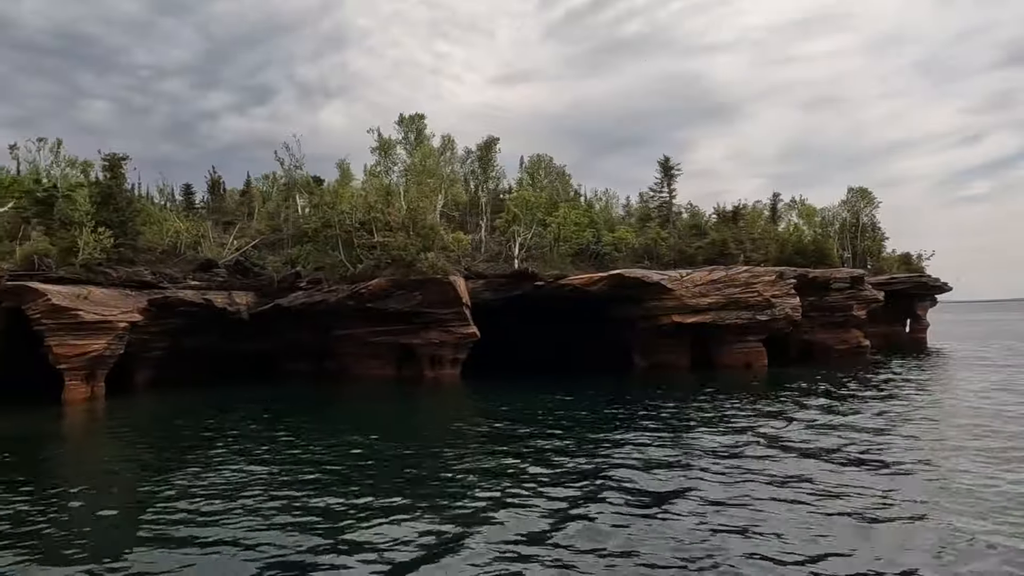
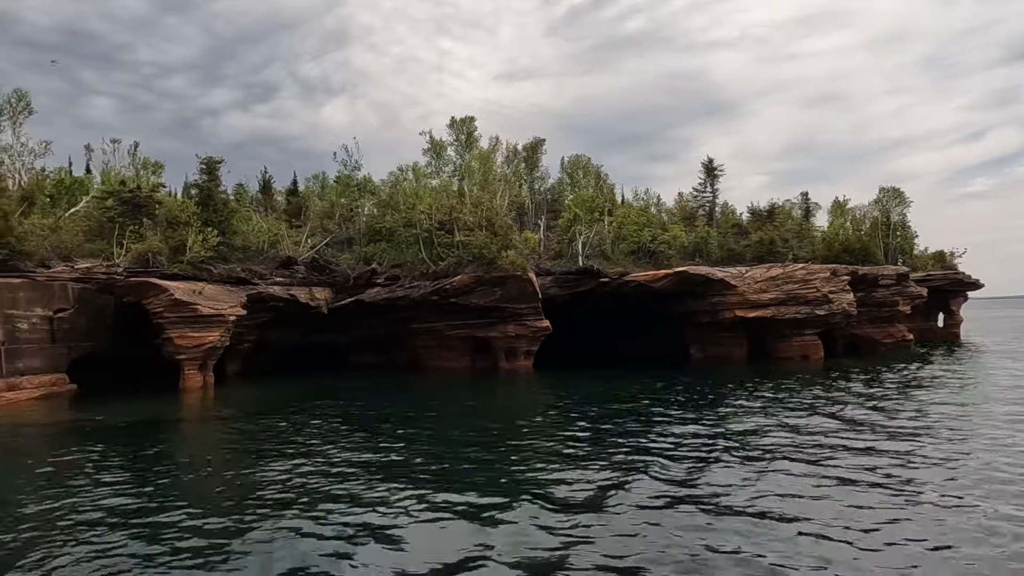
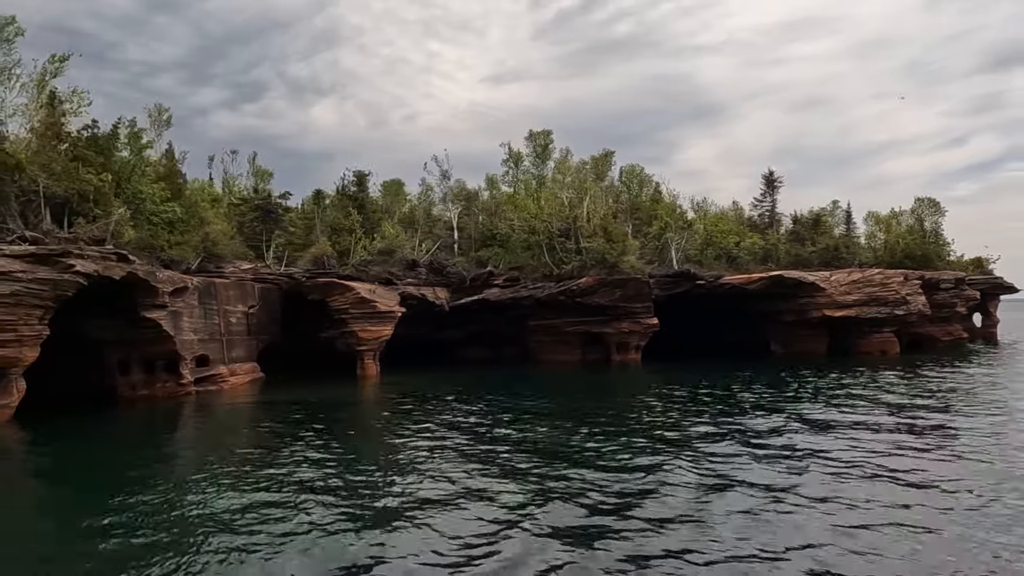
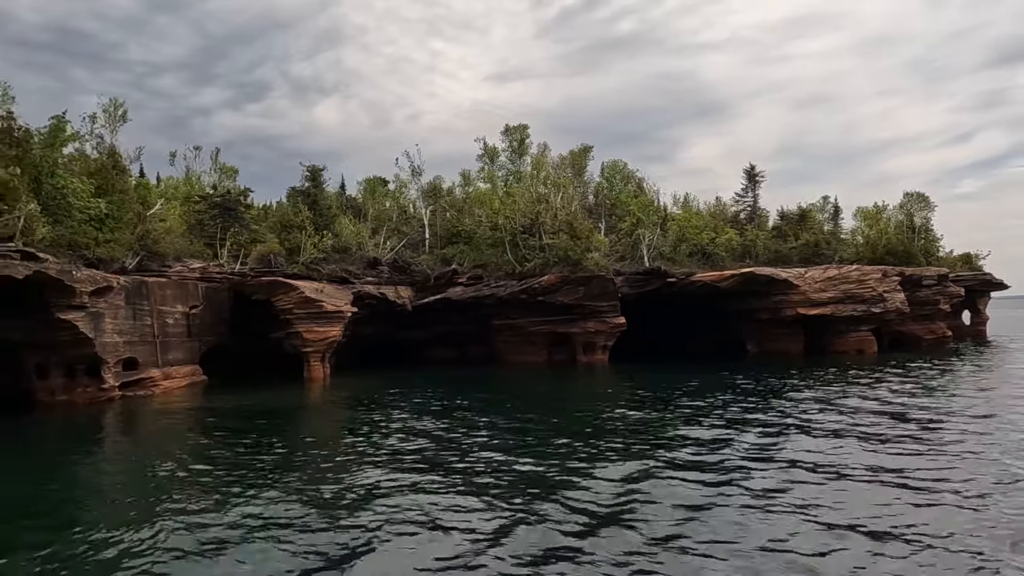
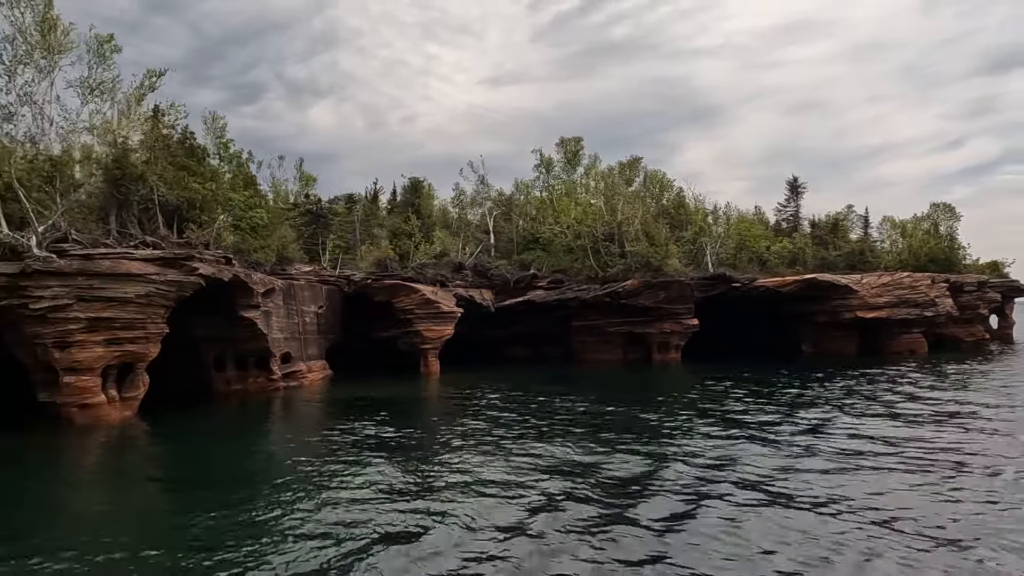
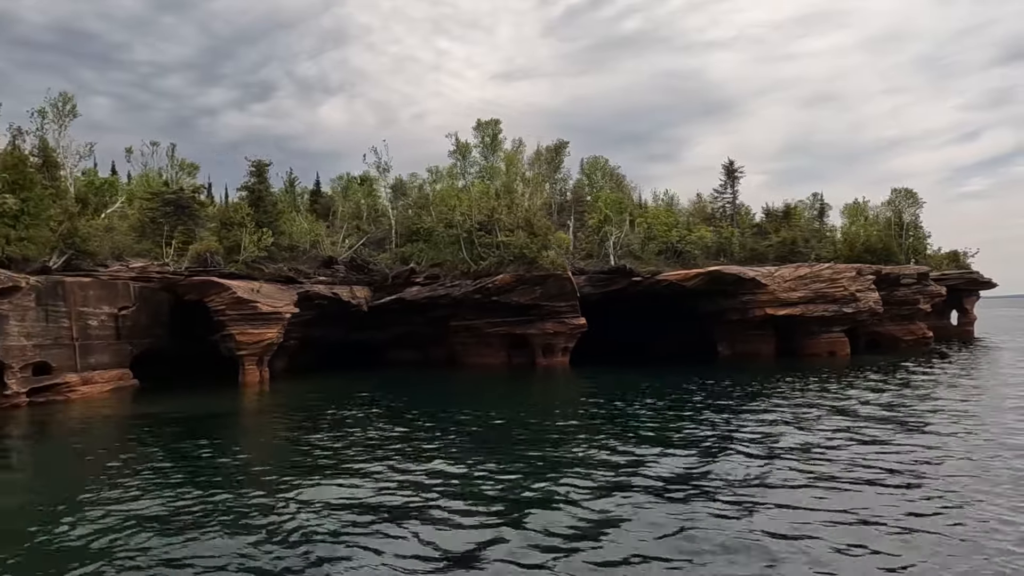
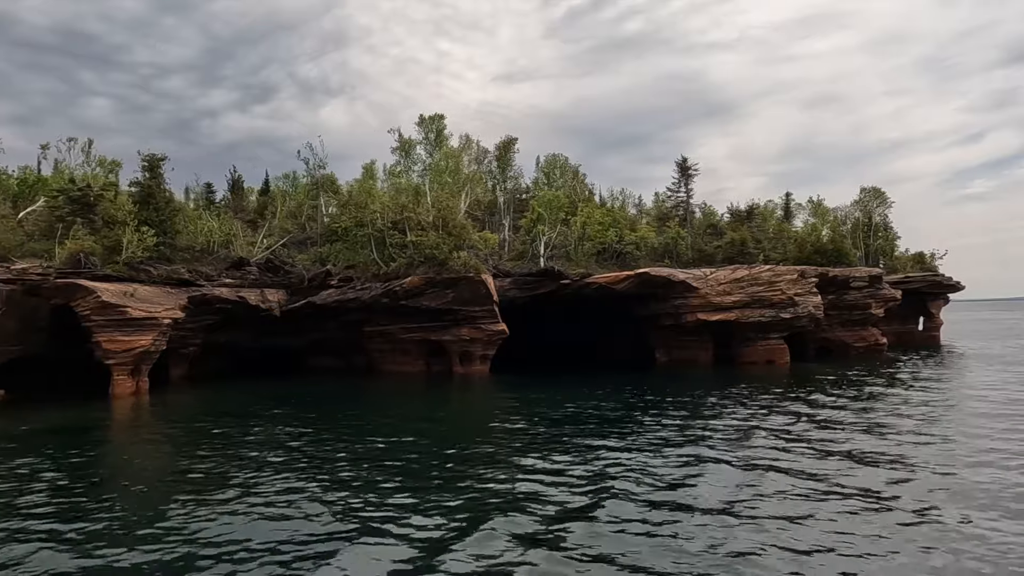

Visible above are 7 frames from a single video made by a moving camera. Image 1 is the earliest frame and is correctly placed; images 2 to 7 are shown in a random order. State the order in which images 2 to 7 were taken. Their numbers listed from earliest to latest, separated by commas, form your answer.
7, 2, 6, 4, 3, 5
